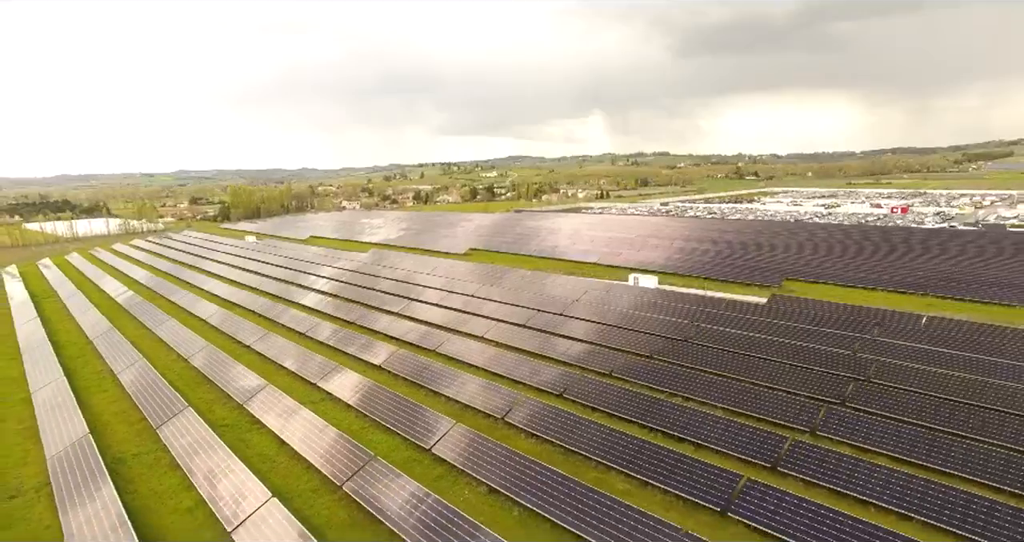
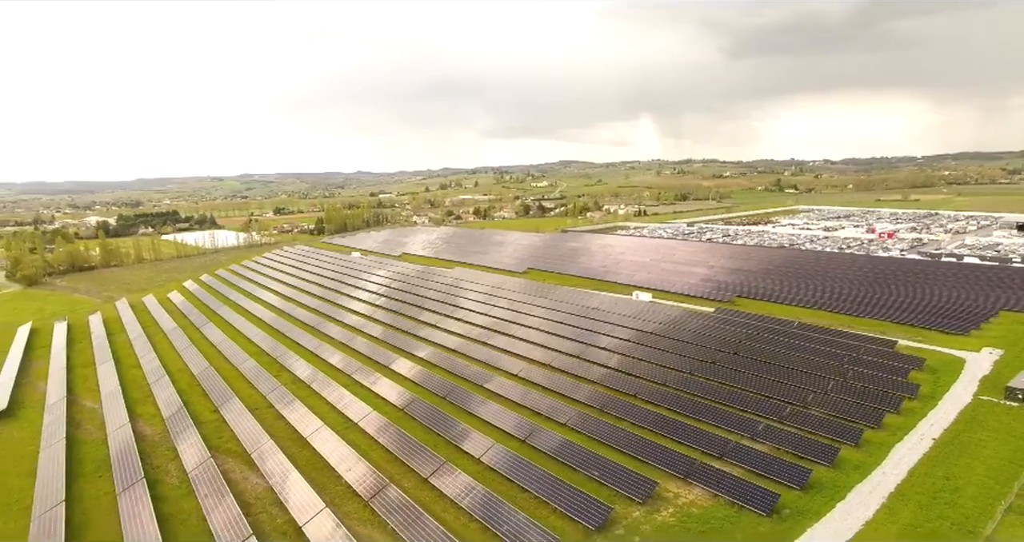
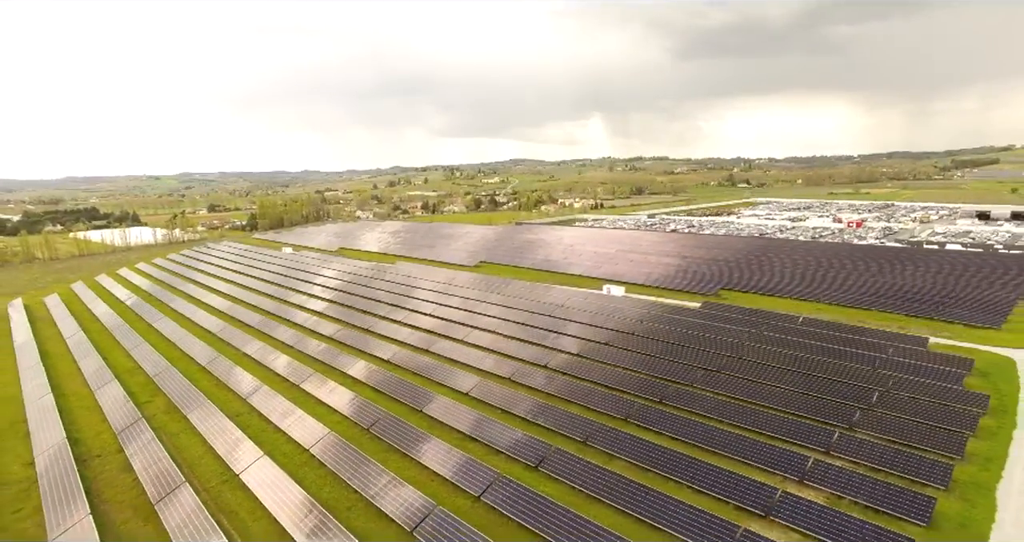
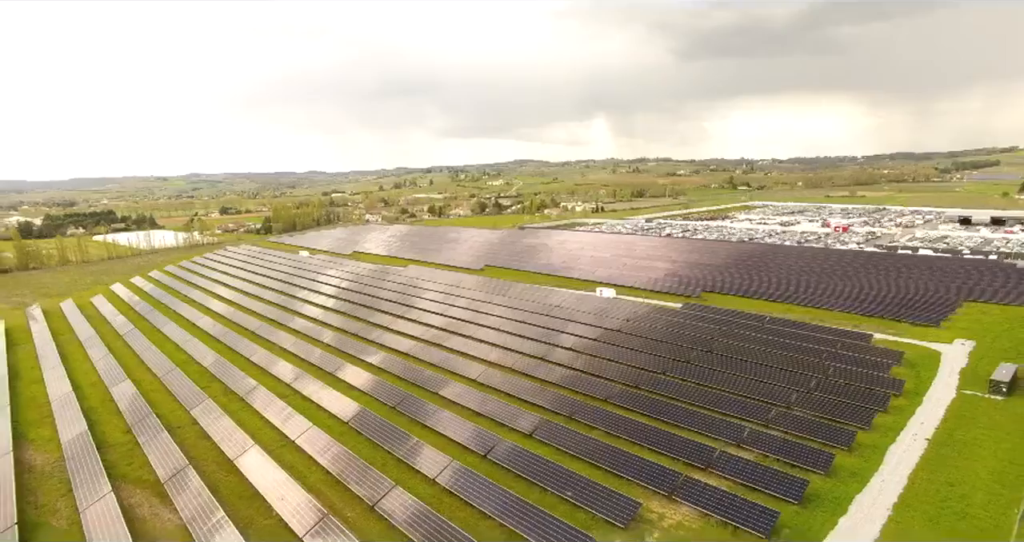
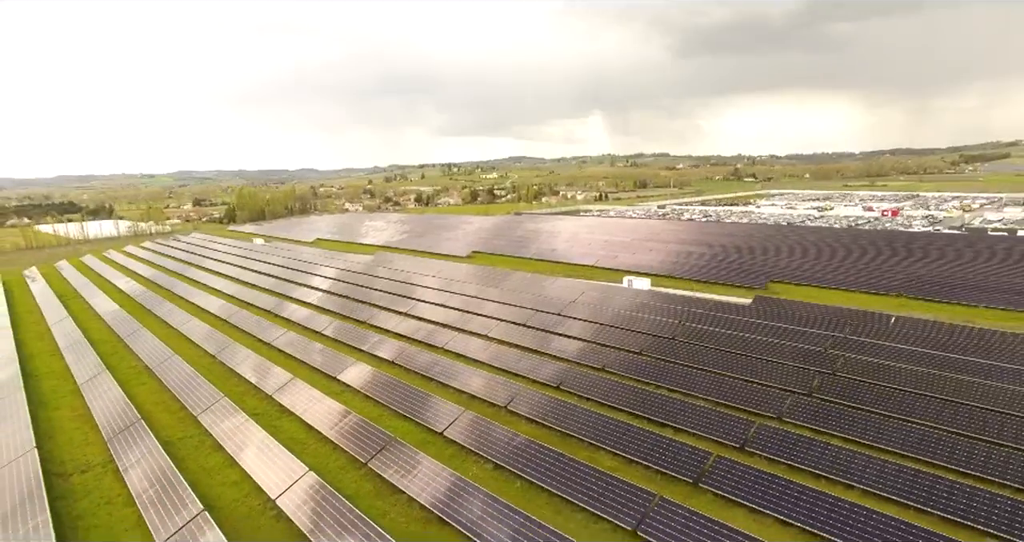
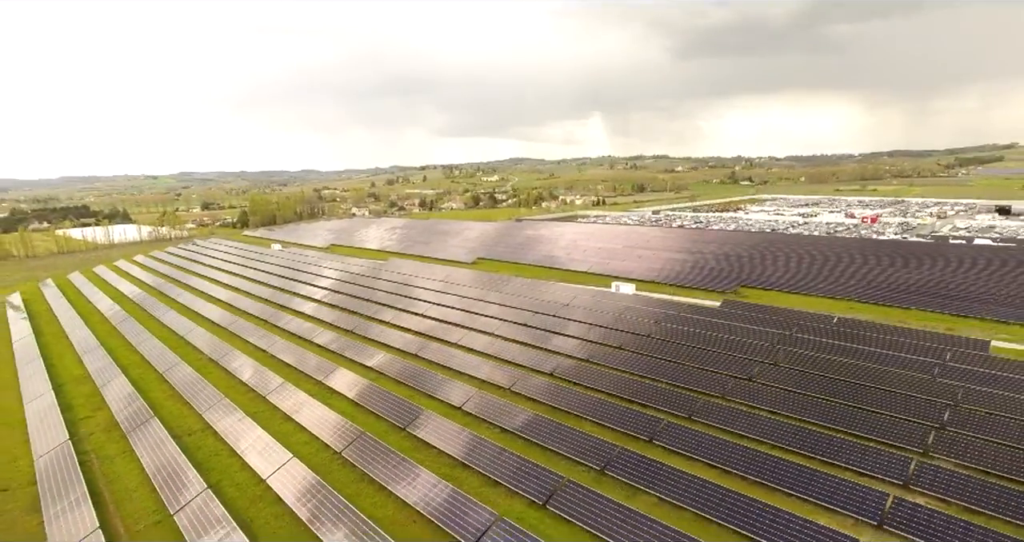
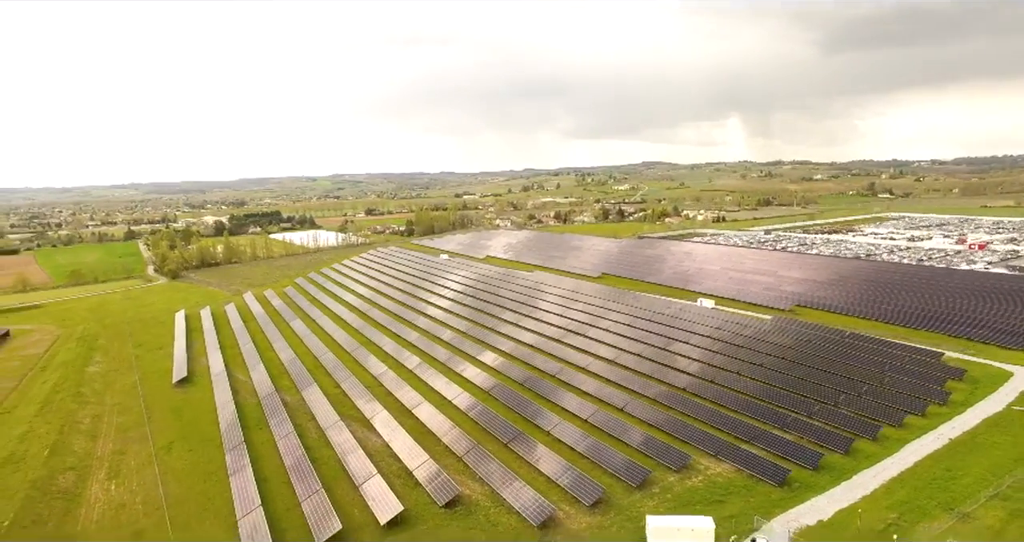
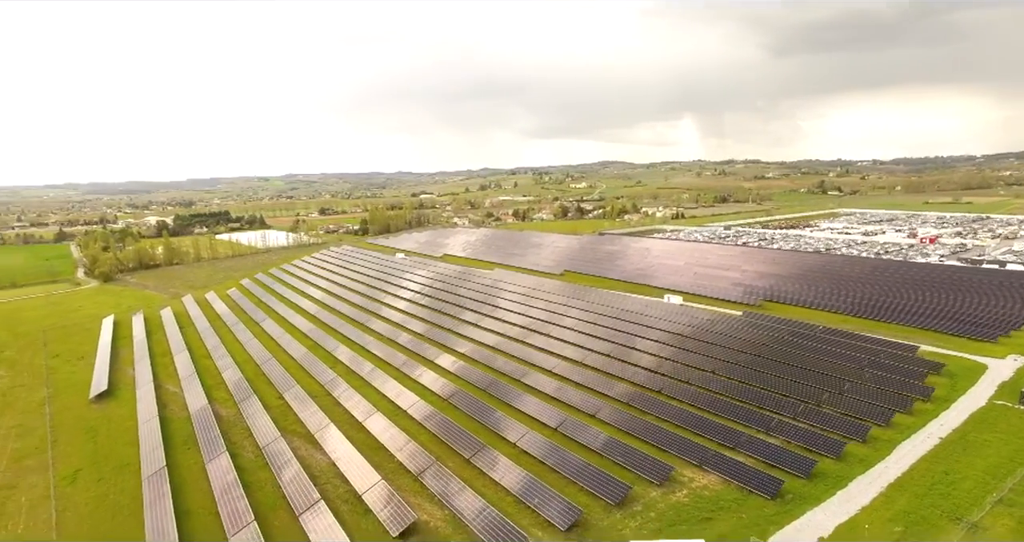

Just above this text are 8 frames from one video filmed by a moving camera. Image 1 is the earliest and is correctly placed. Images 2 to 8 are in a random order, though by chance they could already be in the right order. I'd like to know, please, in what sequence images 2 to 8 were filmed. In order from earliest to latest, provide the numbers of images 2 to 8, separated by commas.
5, 6, 3, 4, 2, 8, 7
